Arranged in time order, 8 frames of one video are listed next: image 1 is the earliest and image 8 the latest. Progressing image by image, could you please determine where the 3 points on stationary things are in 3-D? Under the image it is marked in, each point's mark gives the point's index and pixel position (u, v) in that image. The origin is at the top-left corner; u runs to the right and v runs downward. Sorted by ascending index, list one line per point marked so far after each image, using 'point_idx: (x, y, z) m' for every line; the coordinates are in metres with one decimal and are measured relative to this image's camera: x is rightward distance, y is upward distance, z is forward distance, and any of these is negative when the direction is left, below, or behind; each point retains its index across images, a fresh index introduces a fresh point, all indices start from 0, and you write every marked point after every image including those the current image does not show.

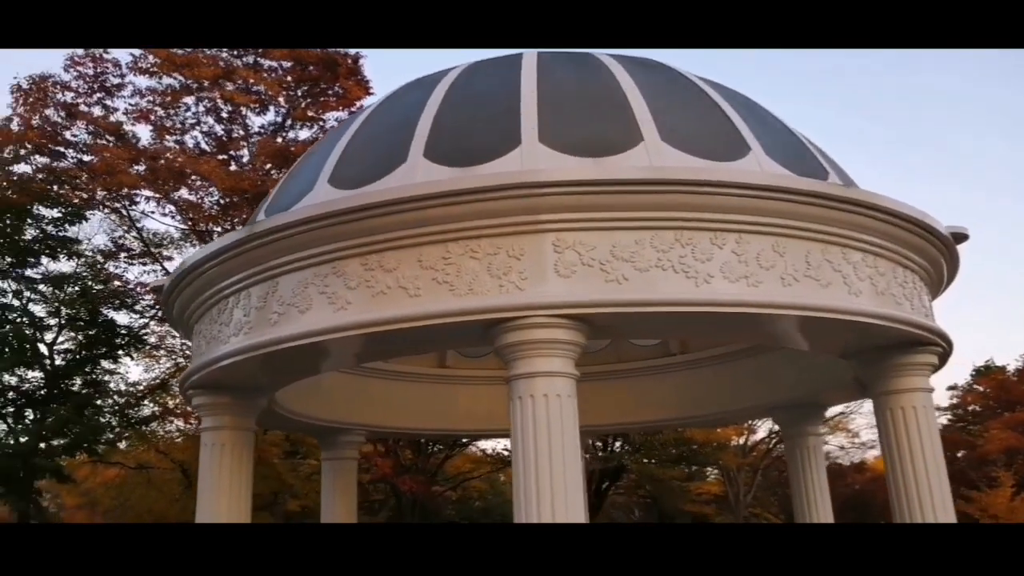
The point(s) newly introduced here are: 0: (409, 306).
0: (-1.1, -0.2, +8.5) m
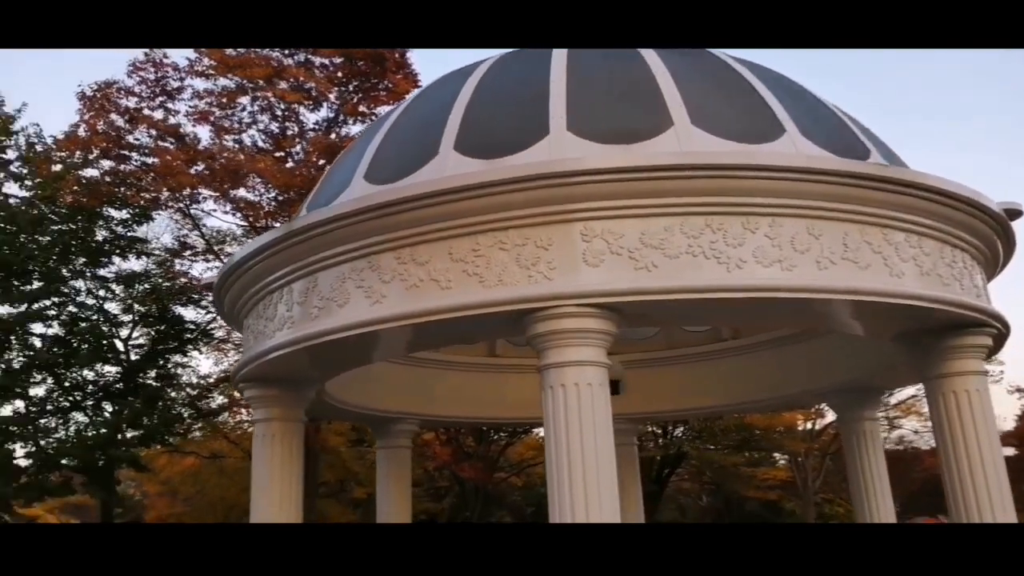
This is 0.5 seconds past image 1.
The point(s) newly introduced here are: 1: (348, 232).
0: (-0.8, -0.1, +8.6) m
1: (-1.9, +0.6, +9.3) m
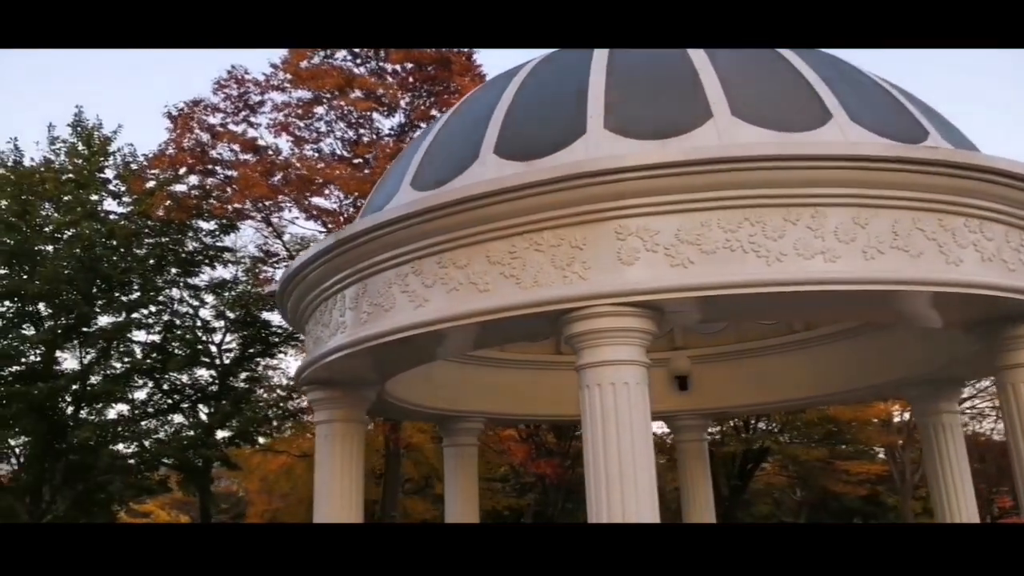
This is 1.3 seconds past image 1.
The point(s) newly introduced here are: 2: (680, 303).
0: (-0.4, -0.1, +8.8) m
1: (-1.4, +0.6, +9.5) m
2: (+1.7, -0.1, +8.3) m
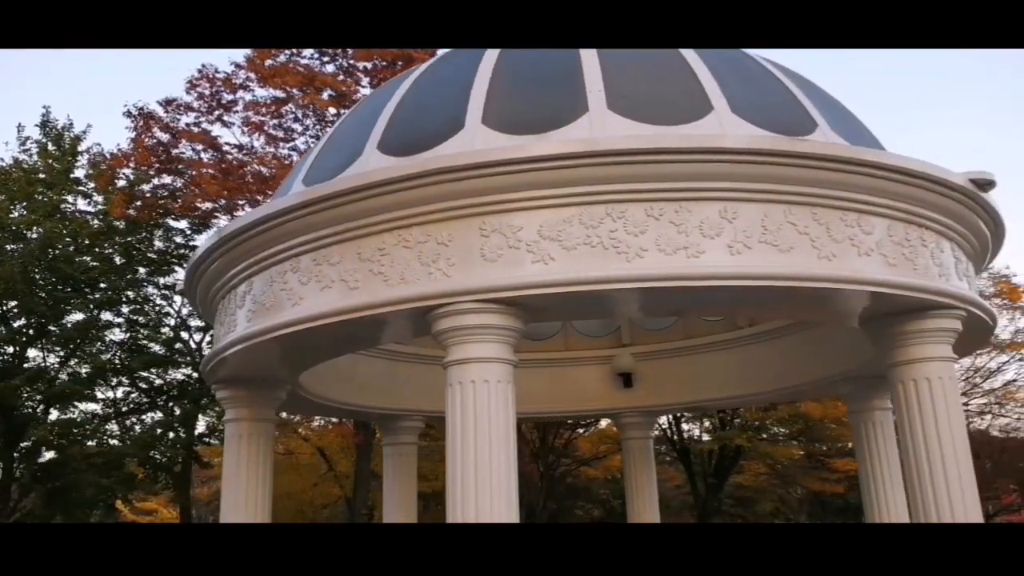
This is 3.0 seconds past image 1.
0: (-1.8, -0.1, +8.7) m
1: (-2.8, +0.6, +9.5) m
2: (+0.3, -0.1, +8.2) m
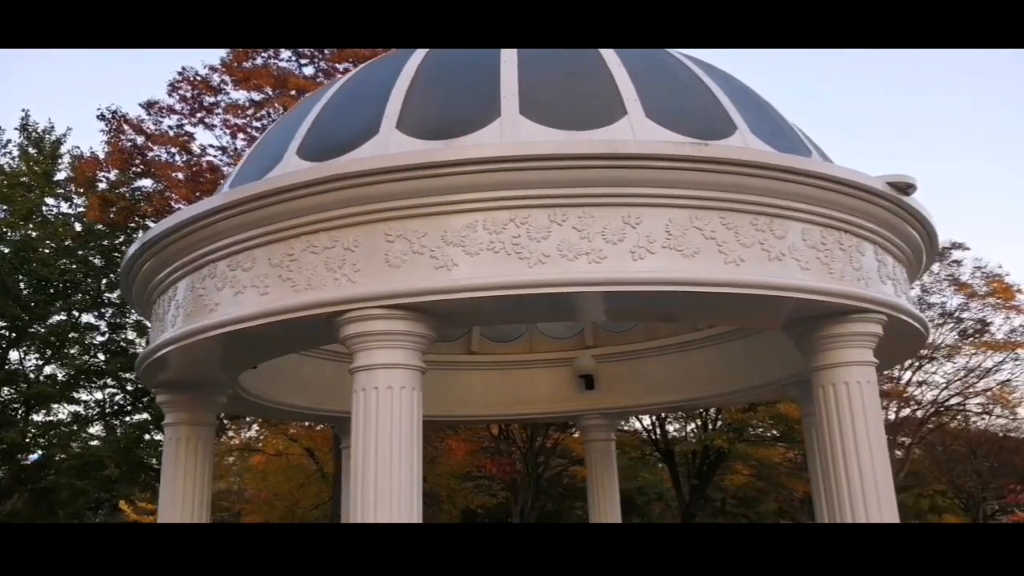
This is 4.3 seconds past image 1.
0: (-2.7, -0.2, +8.7) m
1: (-3.8, +0.6, +9.5) m
2: (-0.6, -0.2, +8.2) m
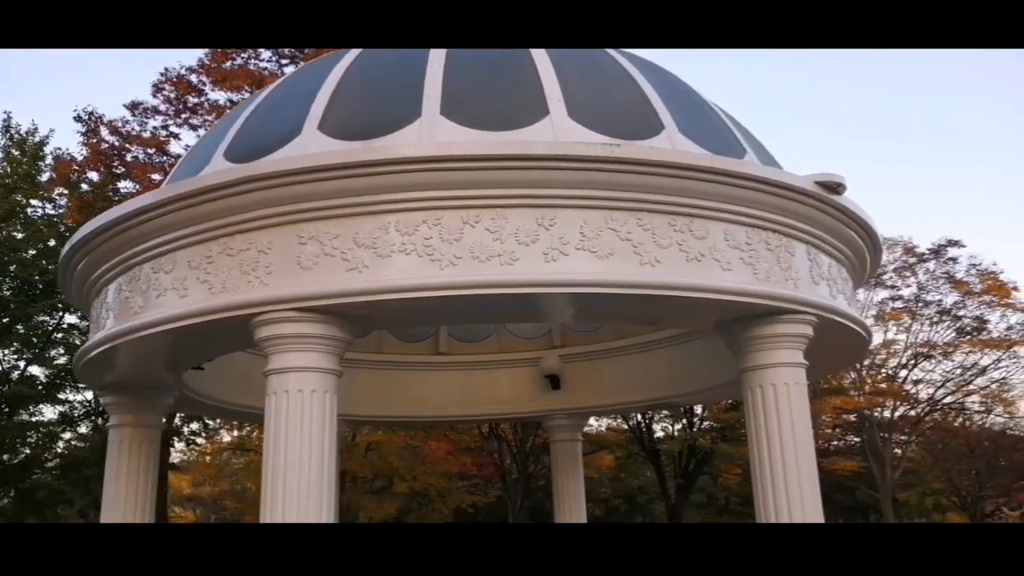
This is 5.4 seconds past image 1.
0: (-3.6, -0.2, +8.7) m
1: (-4.6, +0.5, +9.5) m
2: (-1.5, -0.2, +8.1) m
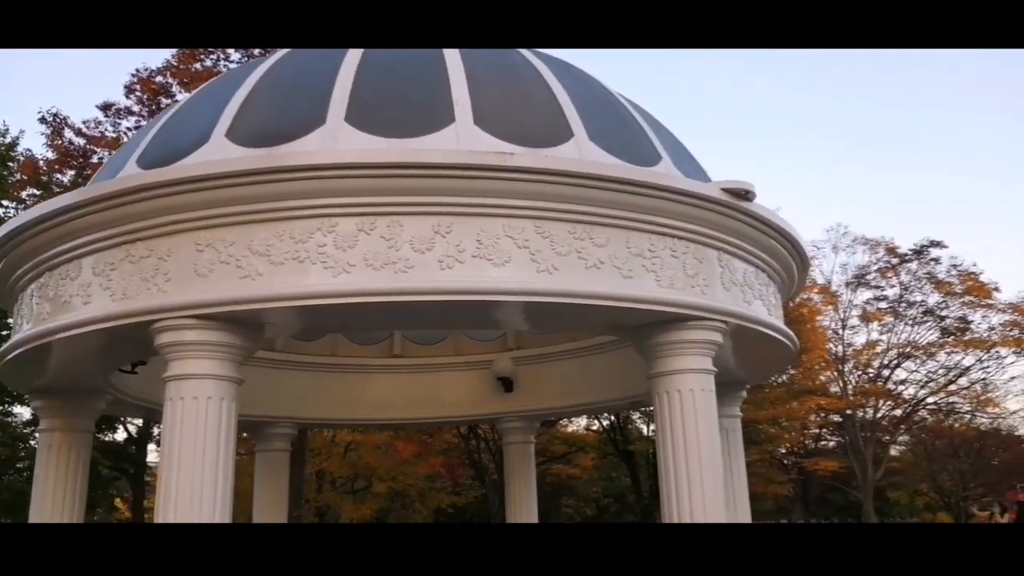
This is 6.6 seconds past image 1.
0: (-4.6, -0.3, +8.7) m
1: (-5.6, +0.5, +9.5) m
2: (-2.5, -0.3, +8.1) m
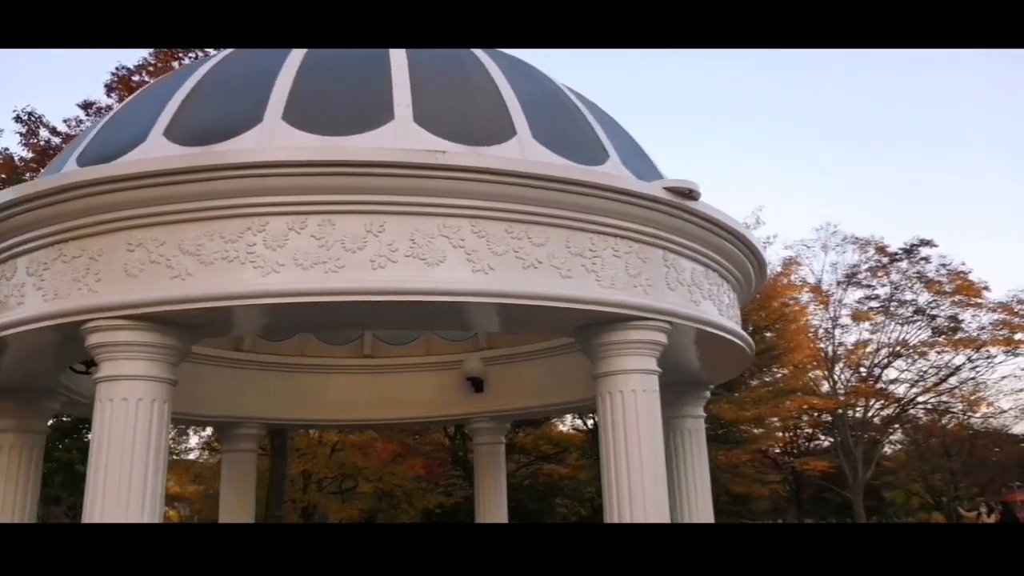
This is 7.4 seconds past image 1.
0: (-5.3, -0.3, +8.6) m
1: (-6.3, +0.5, +9.4) m
2: (-3.2, -0.3, +8.0) m
